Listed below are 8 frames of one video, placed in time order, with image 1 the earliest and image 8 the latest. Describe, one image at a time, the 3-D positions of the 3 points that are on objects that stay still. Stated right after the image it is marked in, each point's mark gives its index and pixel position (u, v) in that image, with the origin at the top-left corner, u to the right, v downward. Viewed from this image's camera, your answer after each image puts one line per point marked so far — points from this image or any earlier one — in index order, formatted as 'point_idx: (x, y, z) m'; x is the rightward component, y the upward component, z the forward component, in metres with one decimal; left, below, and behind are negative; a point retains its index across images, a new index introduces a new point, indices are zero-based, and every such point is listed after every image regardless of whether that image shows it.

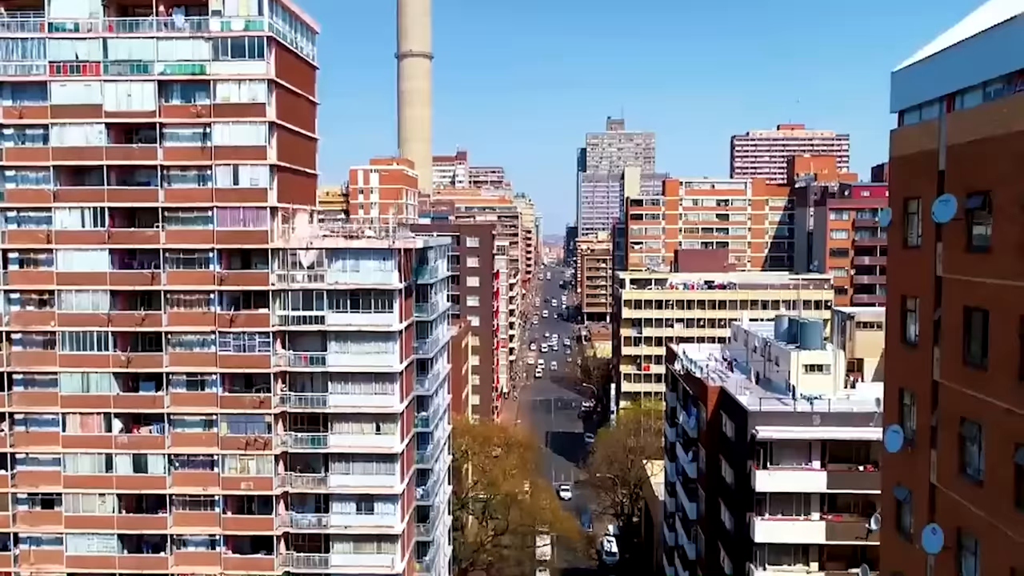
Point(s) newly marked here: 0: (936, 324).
0: (+6.5, -0.6, +14.9) m
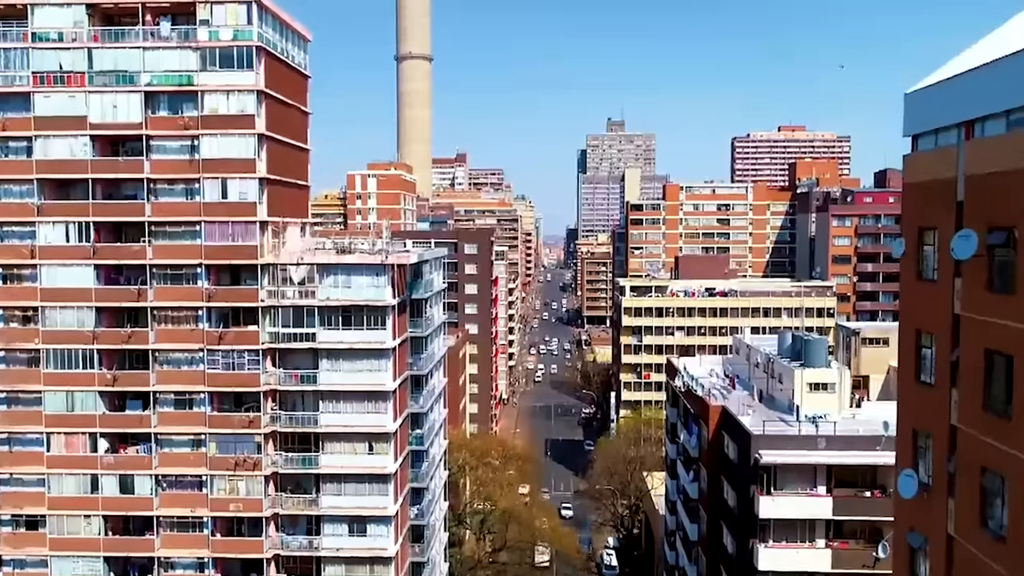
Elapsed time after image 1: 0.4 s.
0: (+6.4, -1.1, +14.0) m
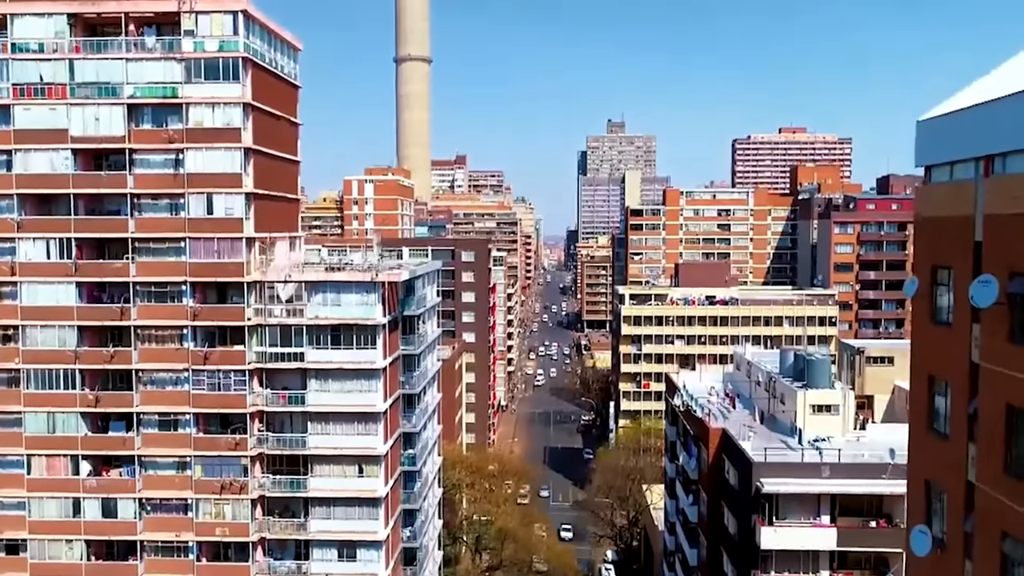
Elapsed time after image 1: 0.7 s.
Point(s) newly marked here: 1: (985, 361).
0: (+6.1, -1.7, +13.0) m
1: (+6.1, -0.9, +12.5) m
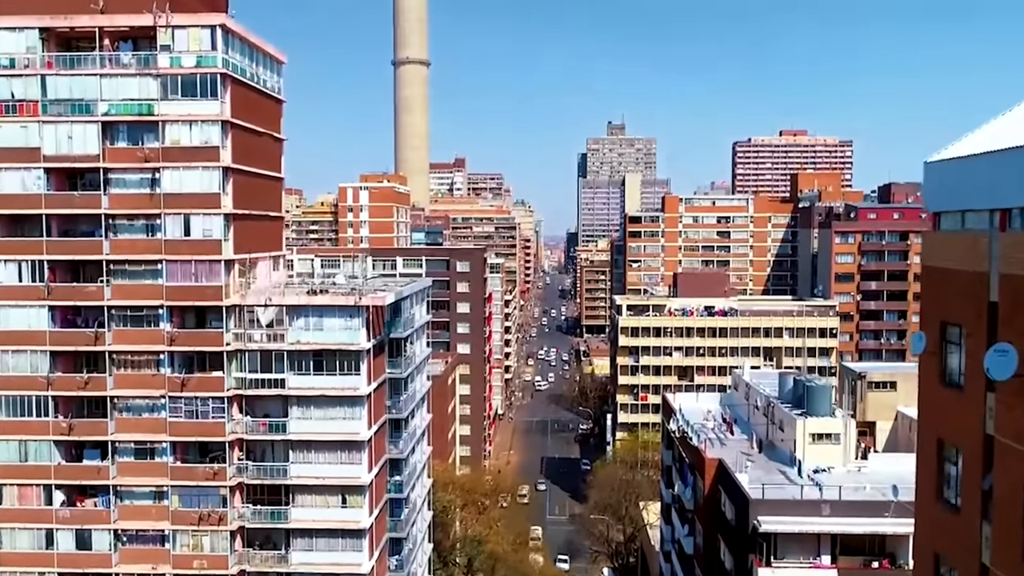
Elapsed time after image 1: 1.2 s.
0: (+5.8, -2.5, +11.8) m
1: (+5.7, -1.7, +11.3) m
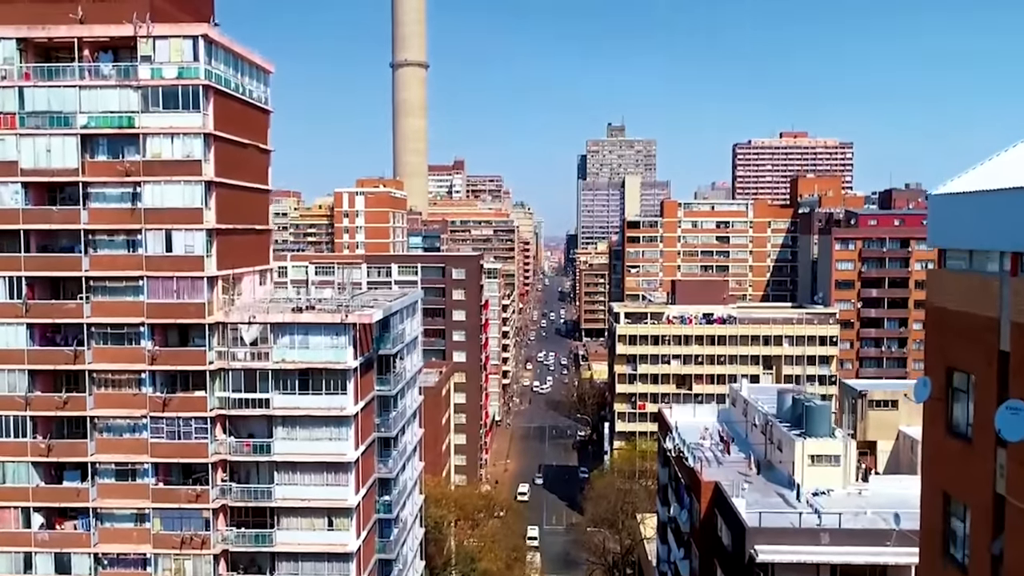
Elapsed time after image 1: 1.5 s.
0: (+5.5, -3.0, +11.0) m
1: (+5.4, -2.2, +10.5) m
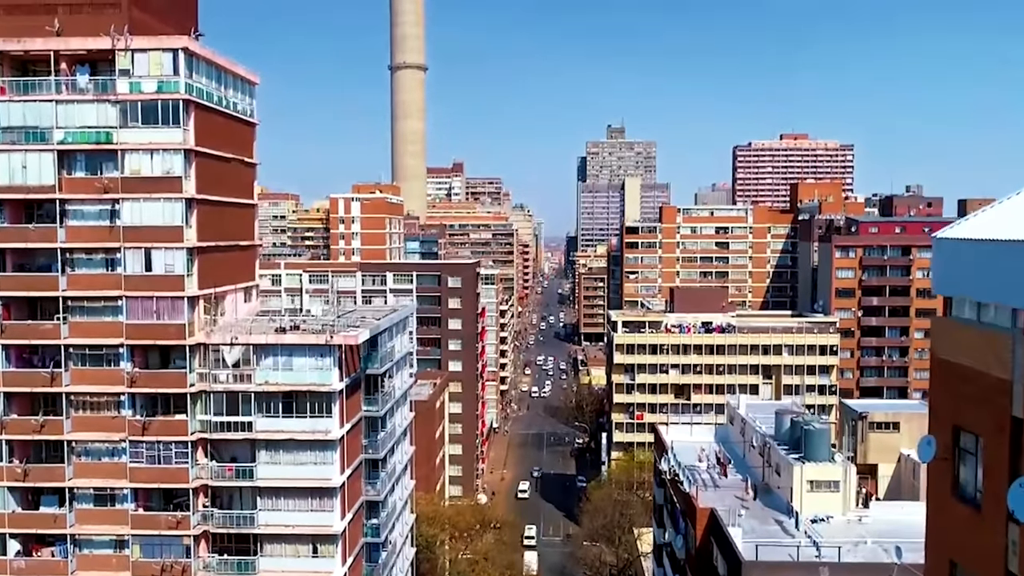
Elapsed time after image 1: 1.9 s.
0: (+5.1, -3.6, +10.1) m
1: (+5.1, -2.9, +9.6) m
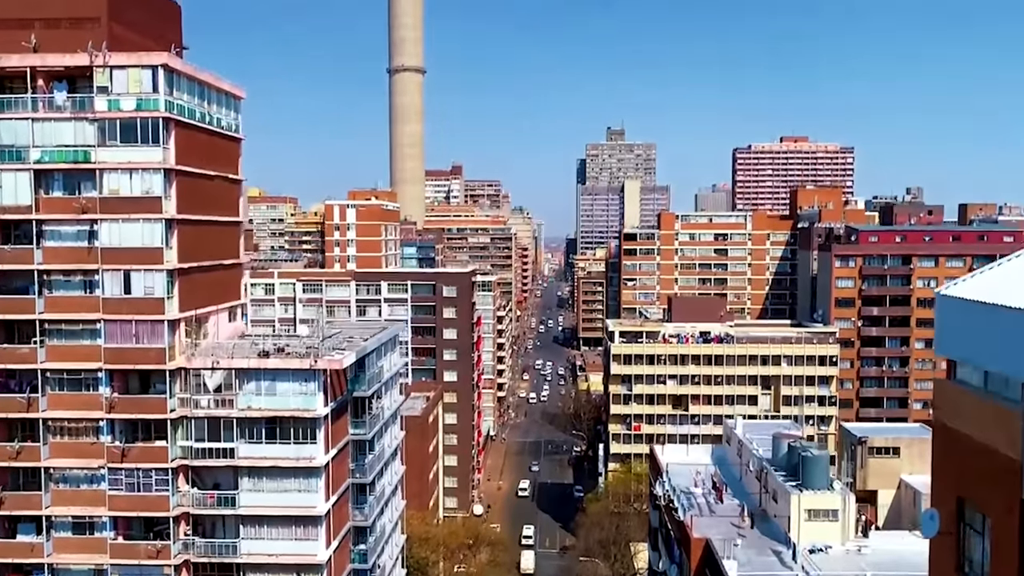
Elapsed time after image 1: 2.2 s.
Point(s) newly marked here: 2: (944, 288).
0: (+4.8, -4.3, +9.2) m
1: (+4.8, -3.5, +8.7) m
2: (+4.9, 0.0, +10.9) m
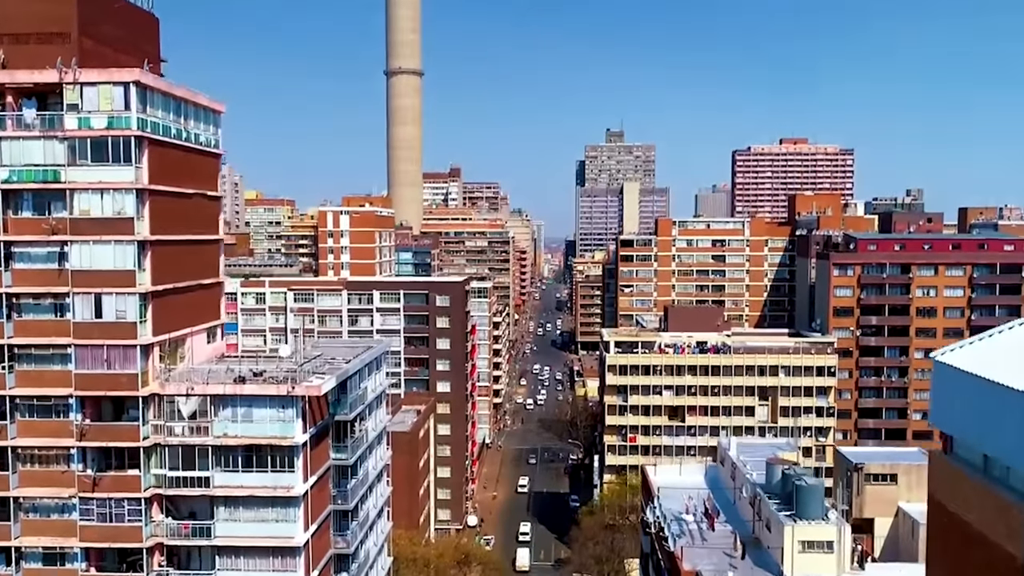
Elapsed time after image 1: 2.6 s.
0: (+4.3, -5.0, +8.3) m
1: (+4.3, -4.2, +7.8) m
2: (+4.4, -0.7, +9.9) m
